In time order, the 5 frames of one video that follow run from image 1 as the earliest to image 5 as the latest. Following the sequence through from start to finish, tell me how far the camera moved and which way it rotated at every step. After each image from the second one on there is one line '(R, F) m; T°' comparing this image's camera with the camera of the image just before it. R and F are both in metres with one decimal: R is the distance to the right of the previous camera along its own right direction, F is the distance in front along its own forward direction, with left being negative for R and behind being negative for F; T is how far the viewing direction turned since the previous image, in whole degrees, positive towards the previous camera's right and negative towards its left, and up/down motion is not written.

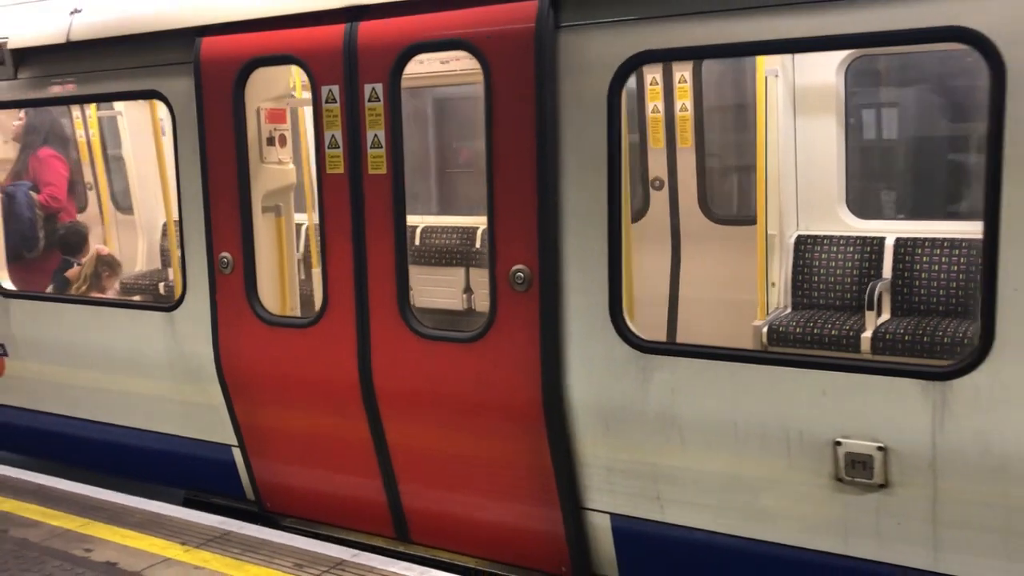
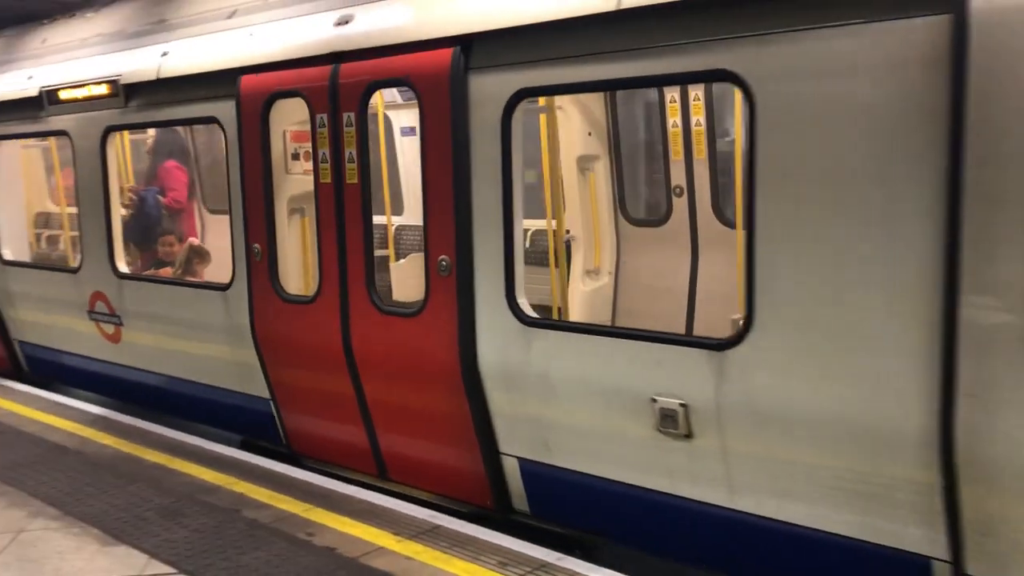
(+0.5, -0.3) m; -12°
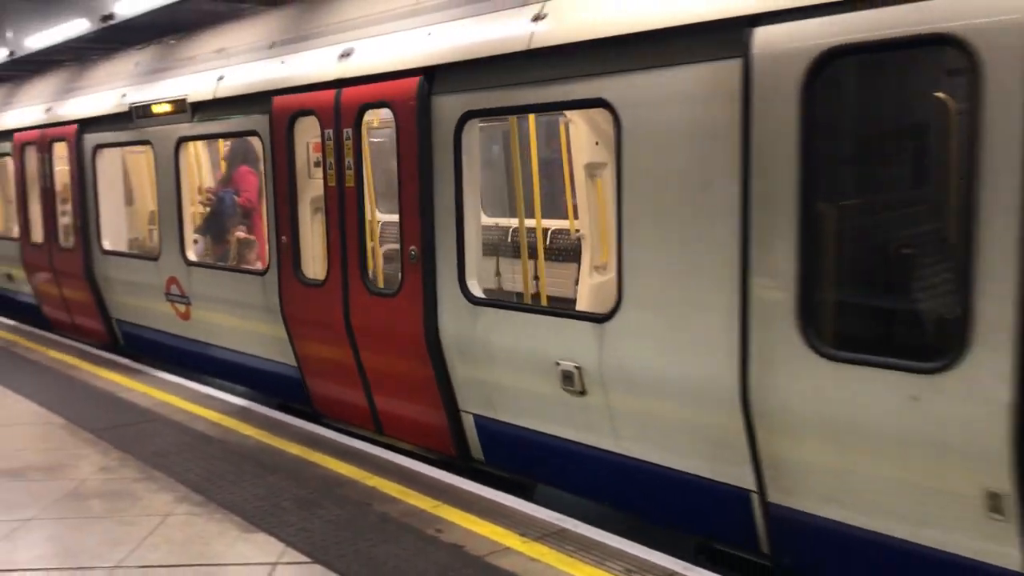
(+0.4, -0.4) m; -7°
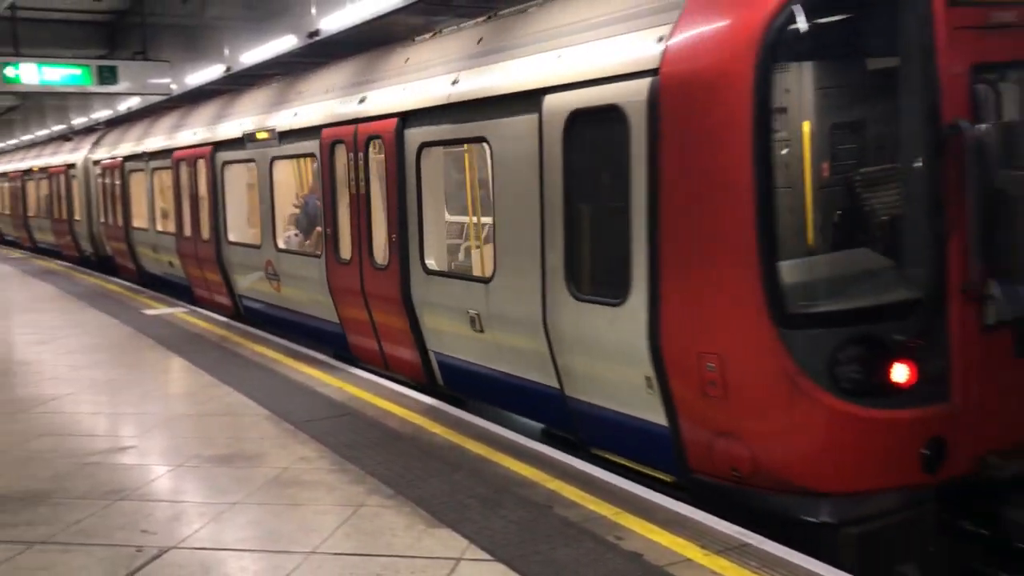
(+0.8, -0.9) m; -10°
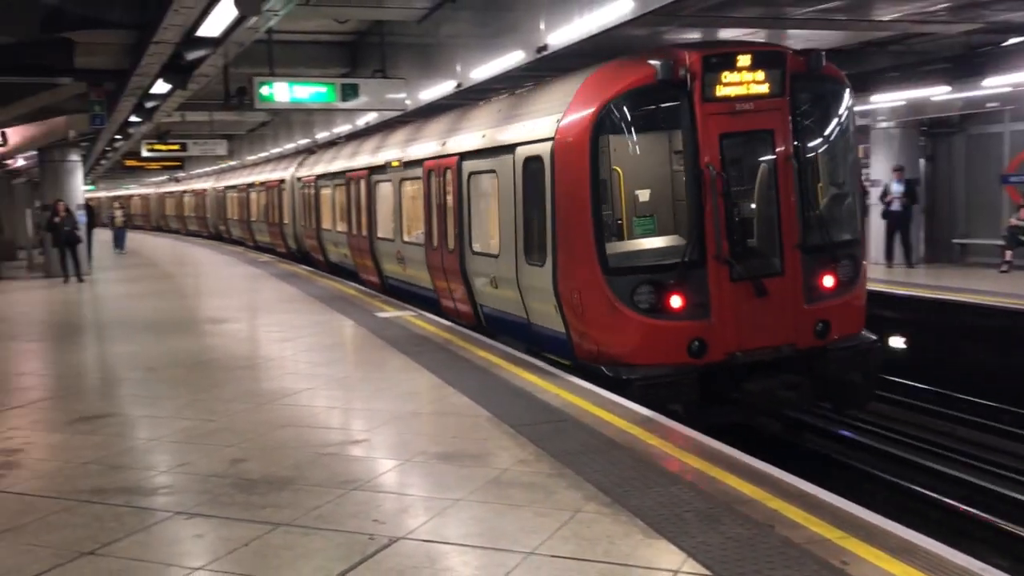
(+0.8, -1.4) m; -12°
